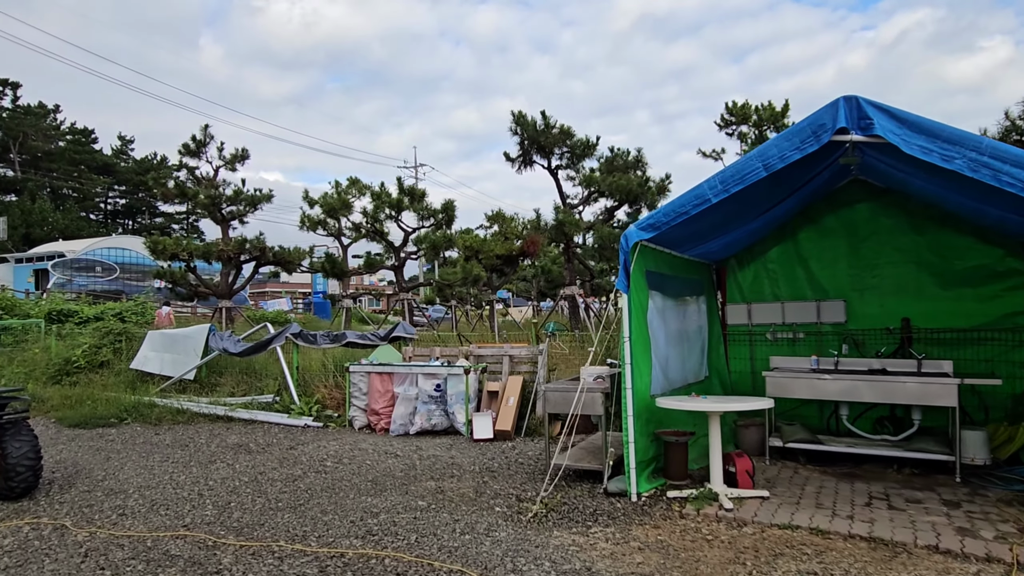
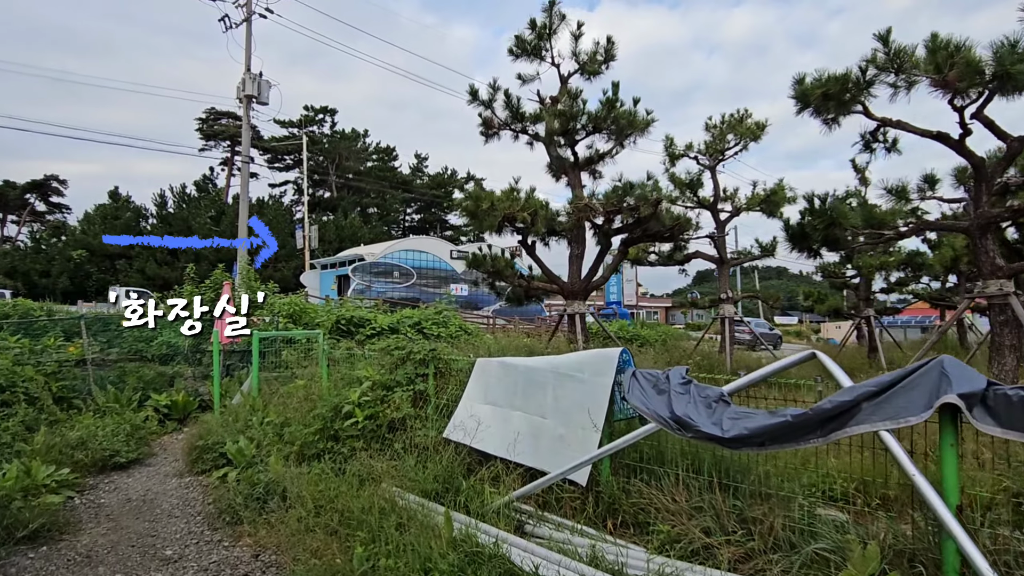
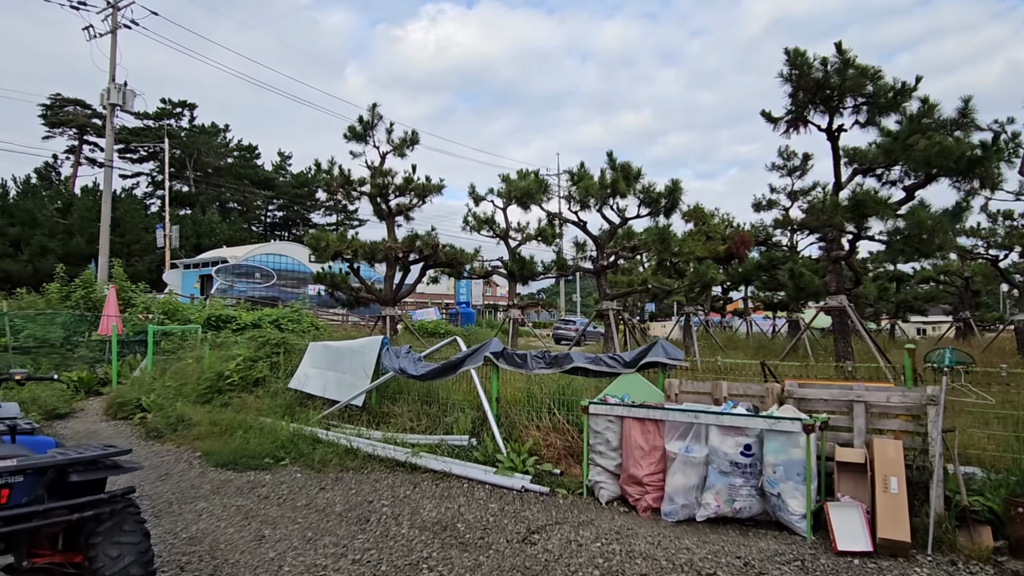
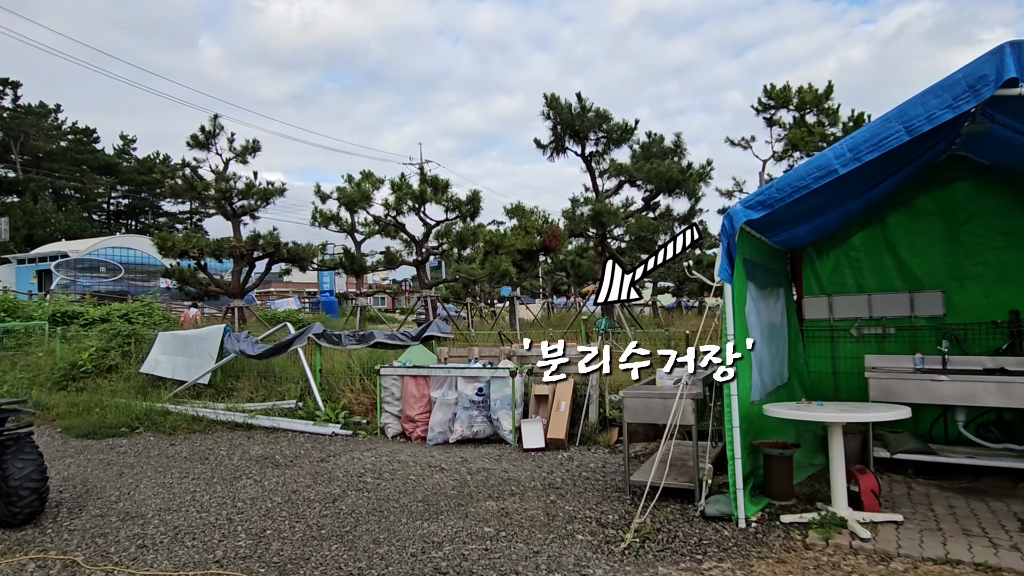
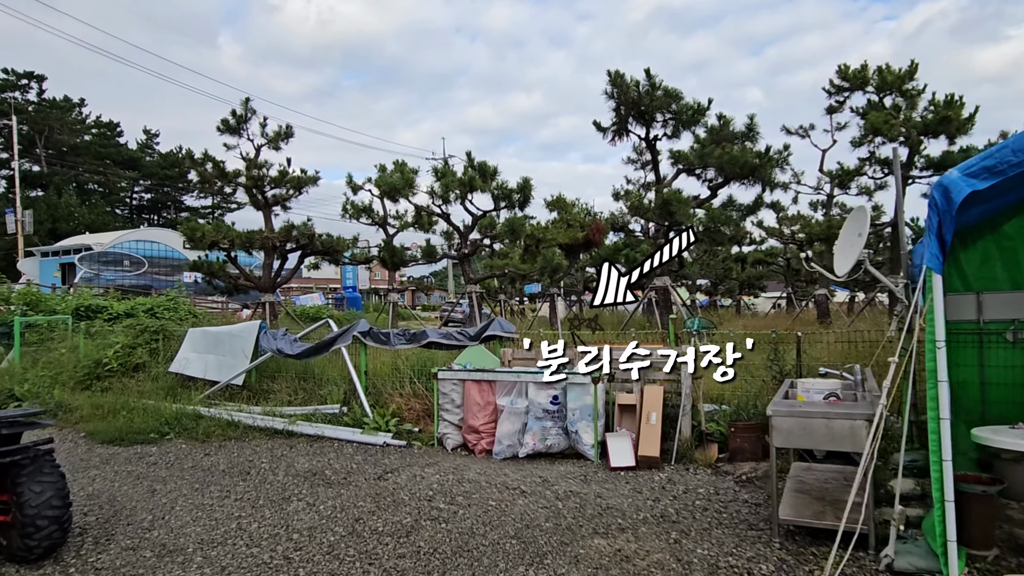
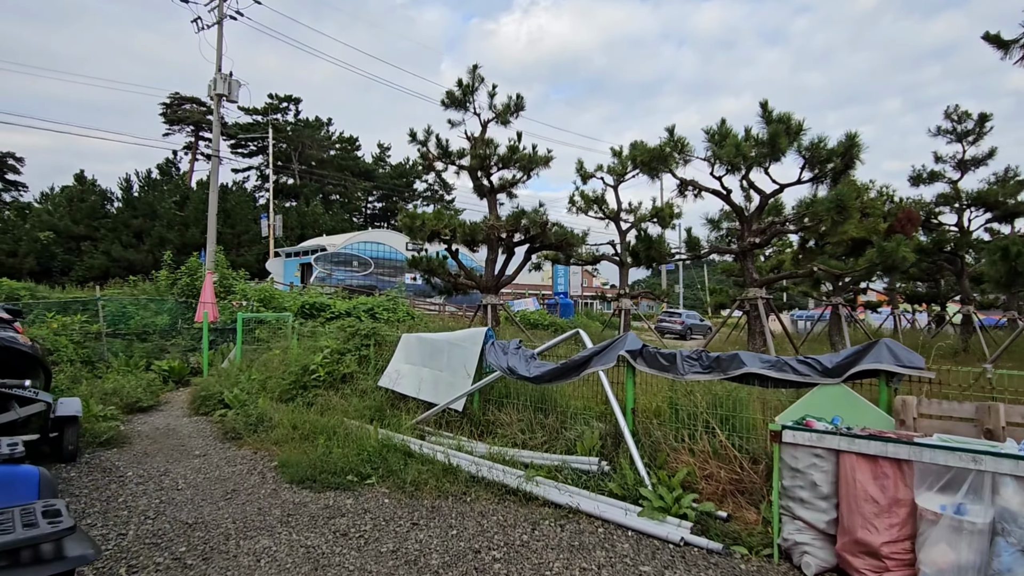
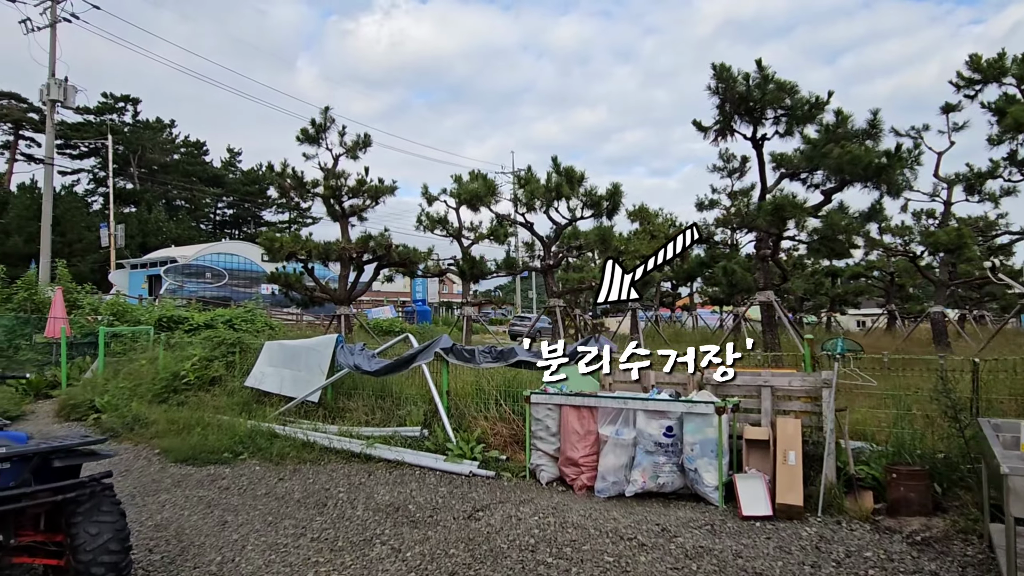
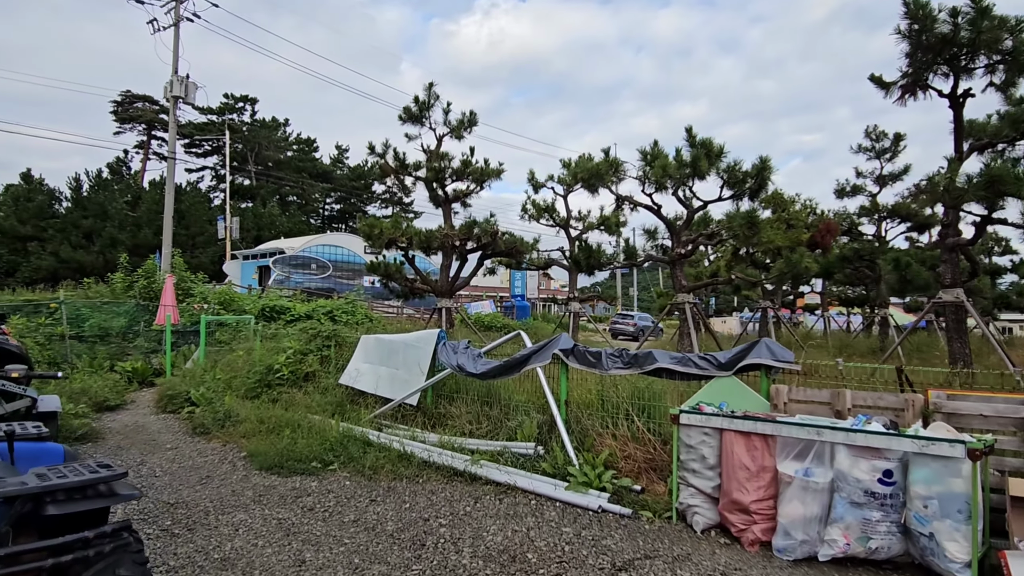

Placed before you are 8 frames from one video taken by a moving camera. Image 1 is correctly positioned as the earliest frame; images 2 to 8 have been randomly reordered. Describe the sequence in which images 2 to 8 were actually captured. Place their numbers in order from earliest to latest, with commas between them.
4, 5, 7, 3, 8, 6, 2
